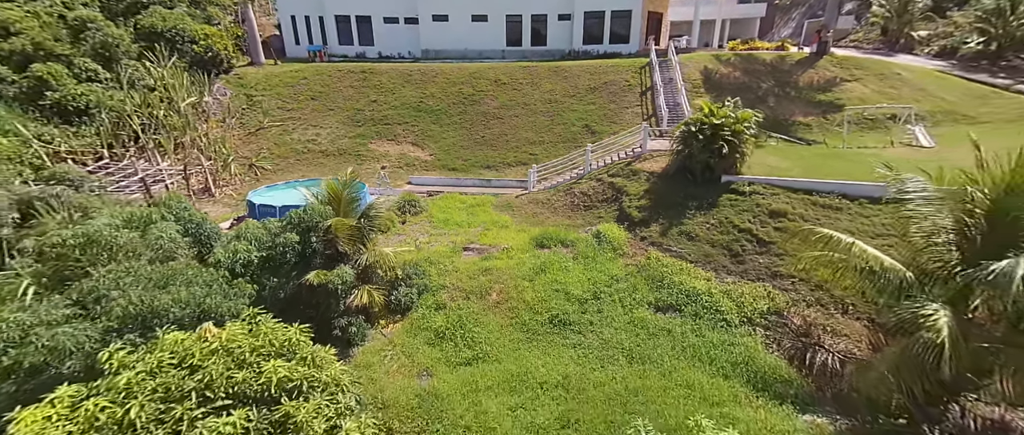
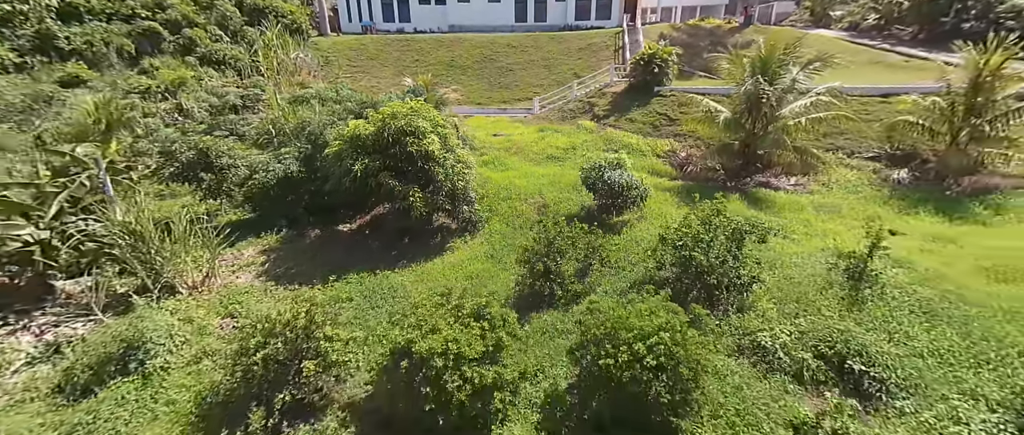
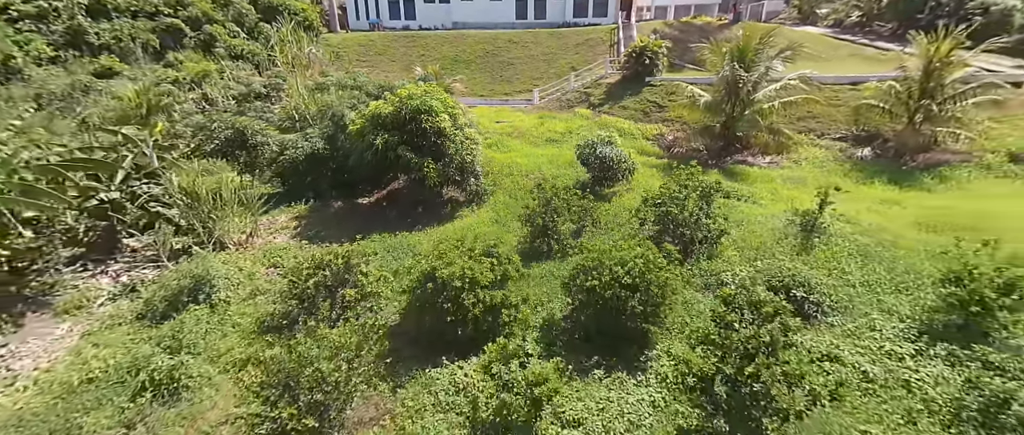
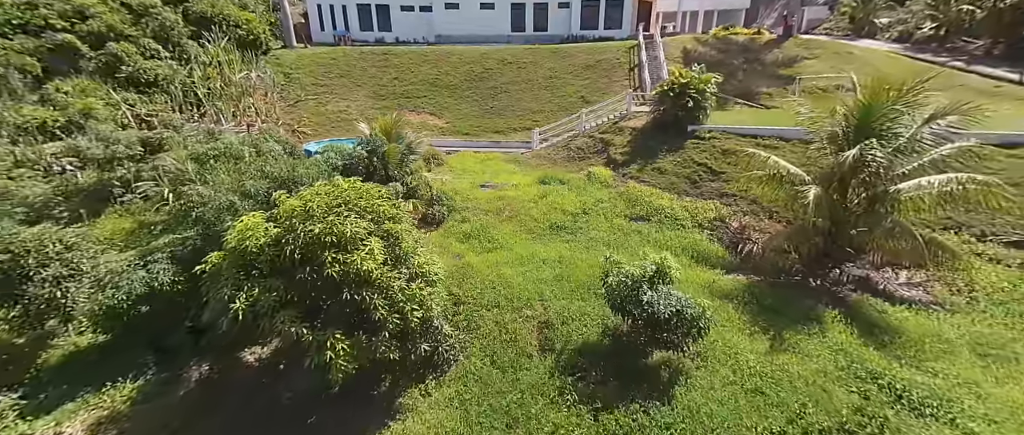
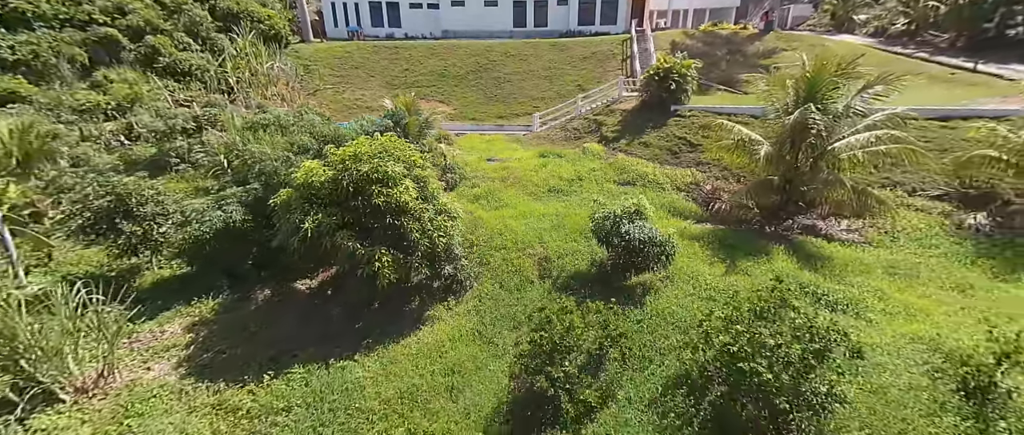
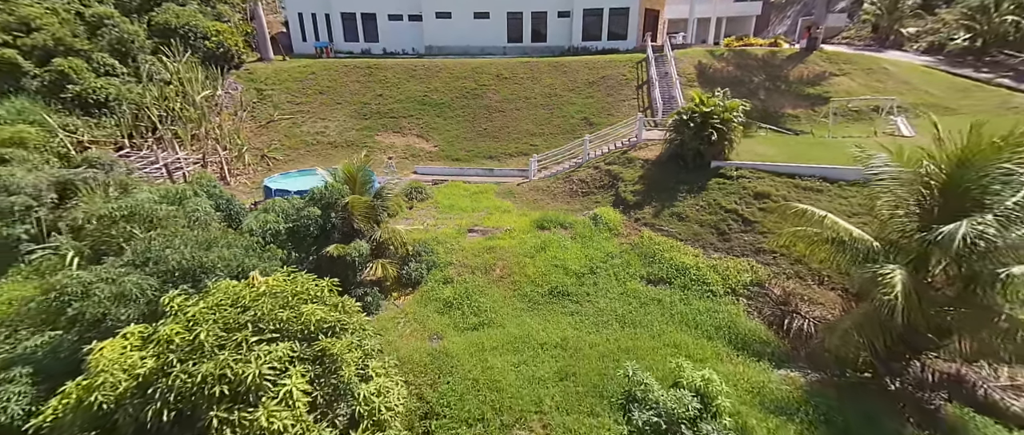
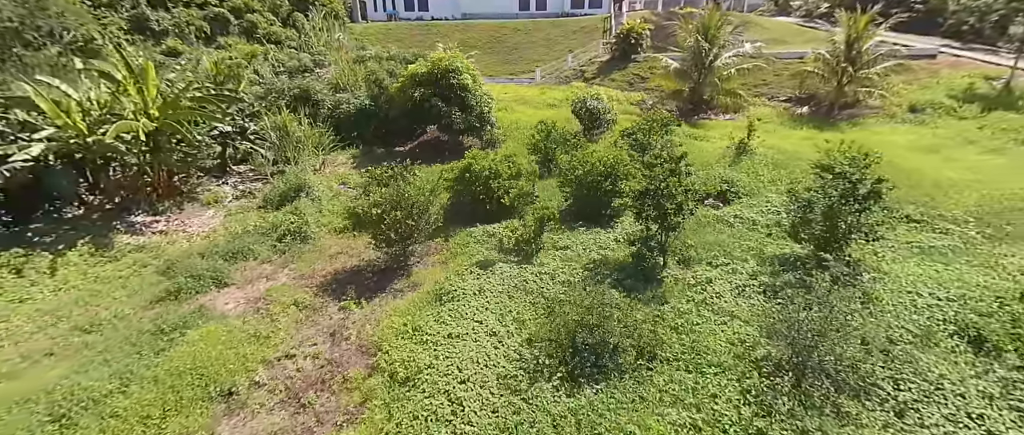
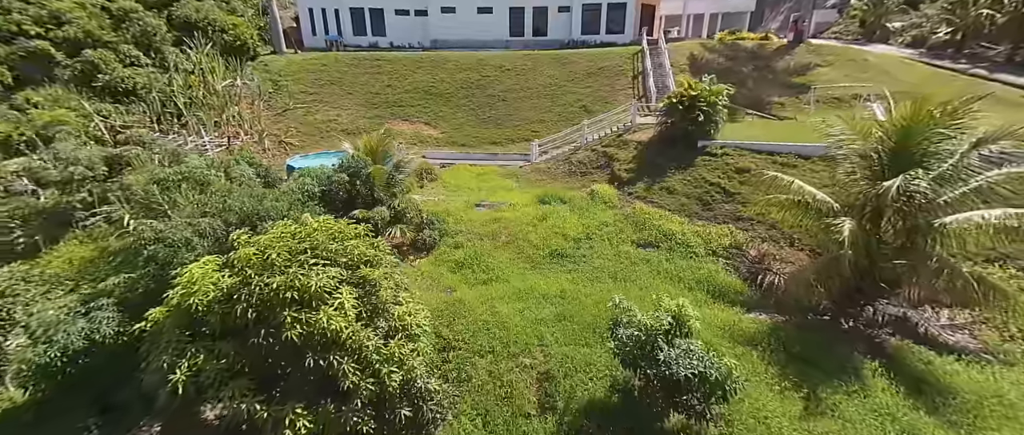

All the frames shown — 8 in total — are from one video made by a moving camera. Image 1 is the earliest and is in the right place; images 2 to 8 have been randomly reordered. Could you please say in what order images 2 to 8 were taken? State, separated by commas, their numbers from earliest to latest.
6, 8, 4, 5, 2, 3, 7
